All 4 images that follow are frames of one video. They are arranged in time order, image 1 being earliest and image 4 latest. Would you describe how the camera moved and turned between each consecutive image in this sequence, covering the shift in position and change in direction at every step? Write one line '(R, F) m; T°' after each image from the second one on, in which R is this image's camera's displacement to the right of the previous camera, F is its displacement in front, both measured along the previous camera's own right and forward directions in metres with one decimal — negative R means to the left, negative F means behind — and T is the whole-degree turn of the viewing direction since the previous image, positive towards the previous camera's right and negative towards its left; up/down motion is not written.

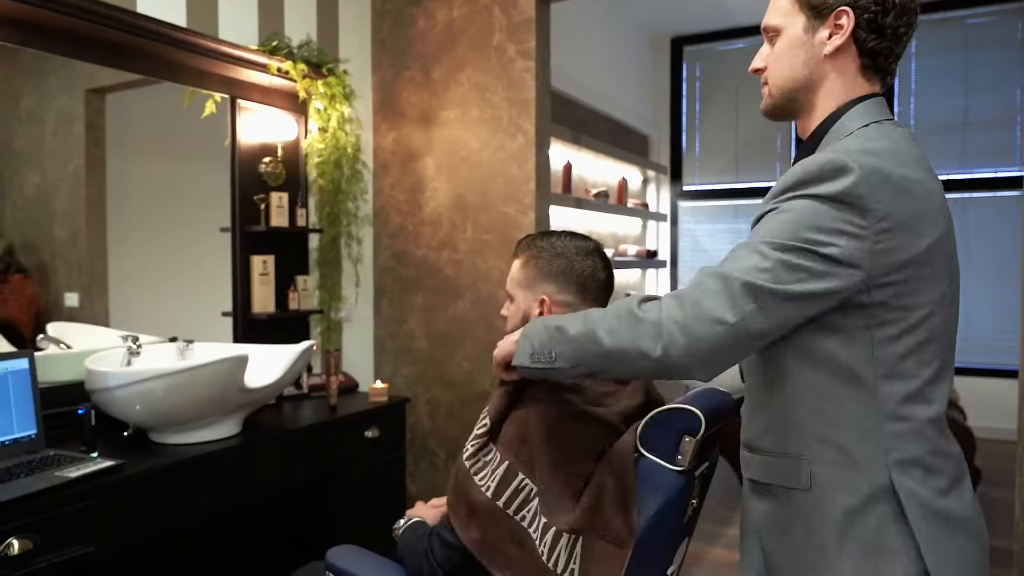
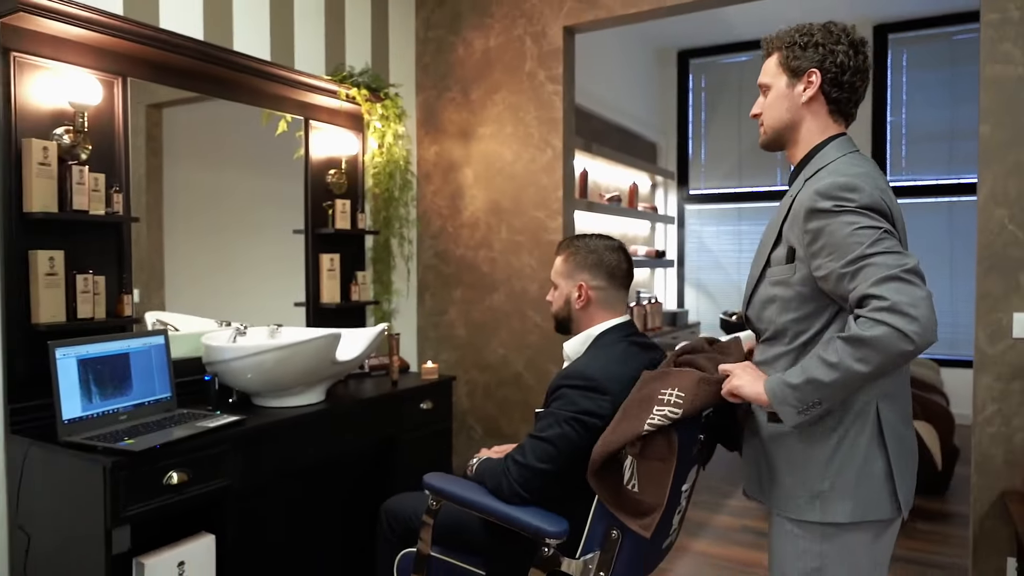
(-0.1, -0.4) m; 0°
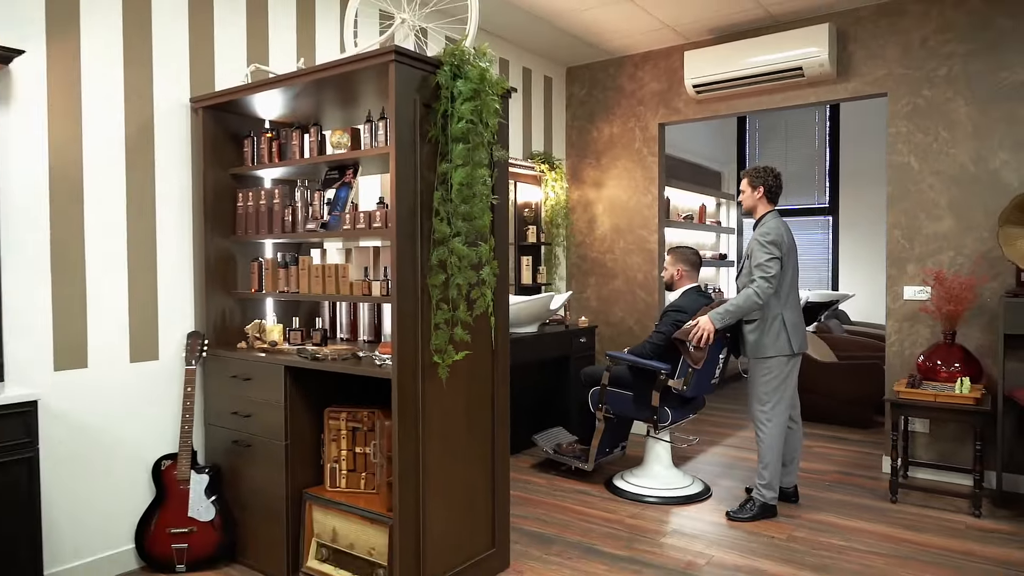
(-0.3, -2.1) m; -6°
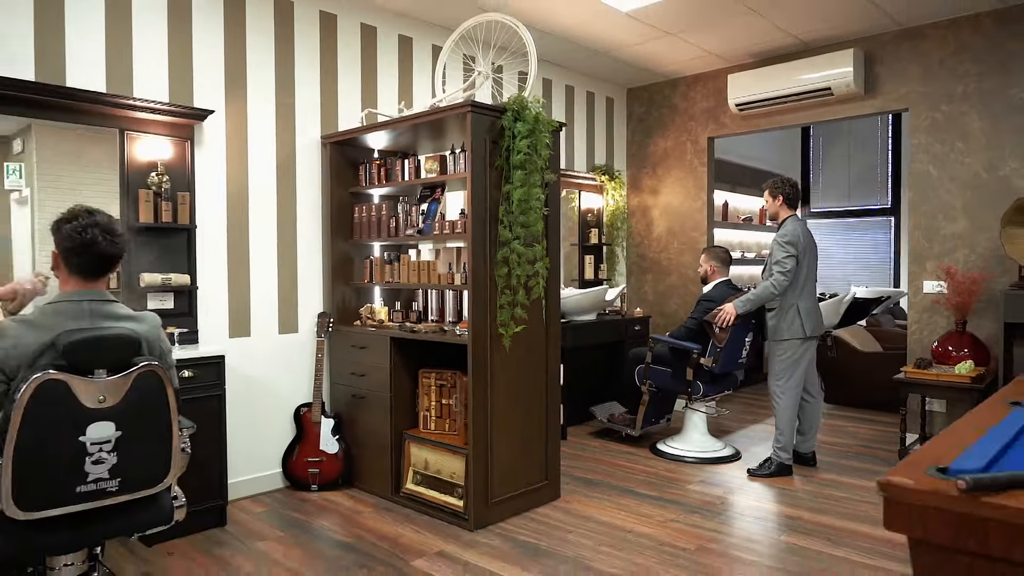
(+0.2, -0.8) m; -7°
